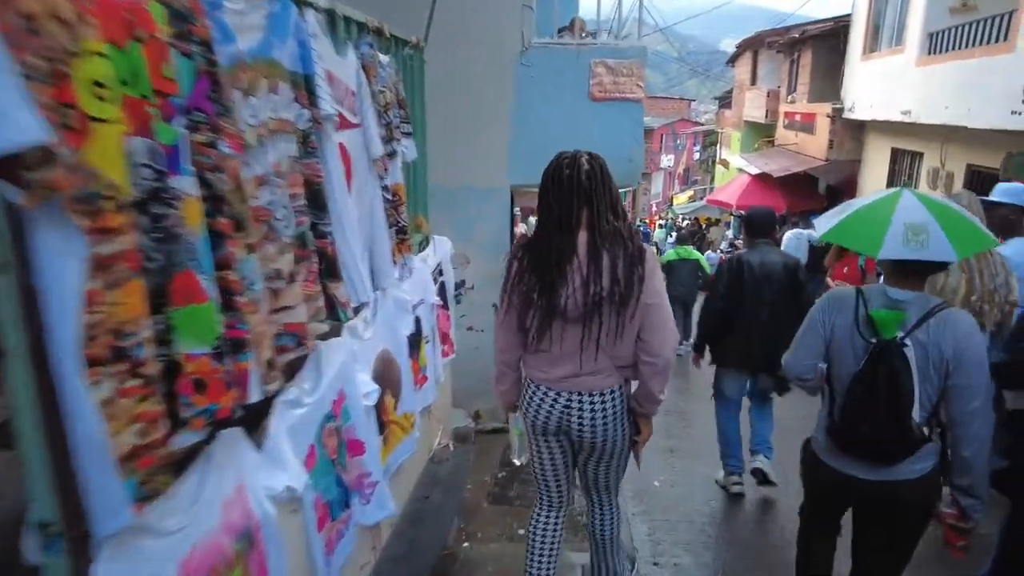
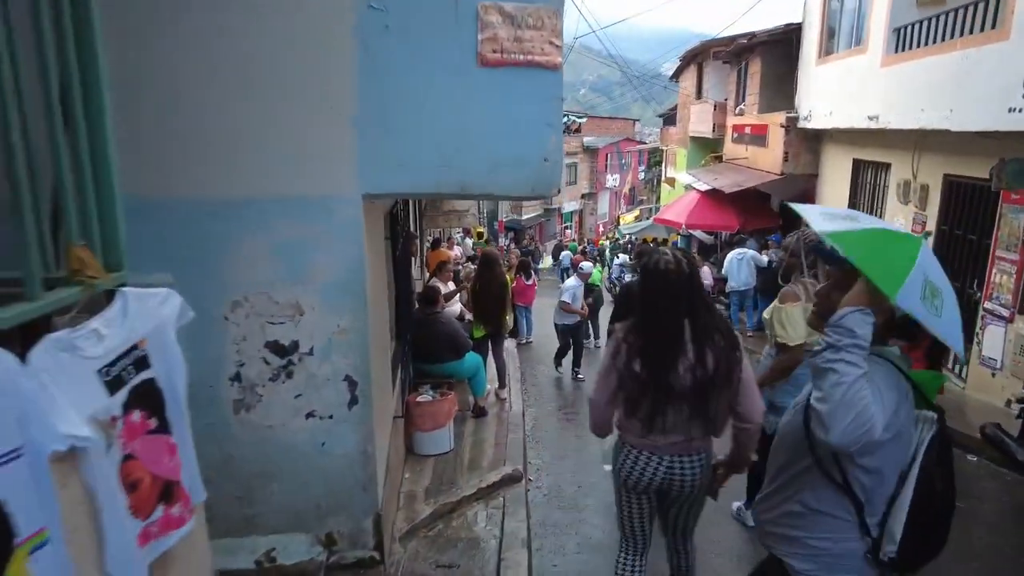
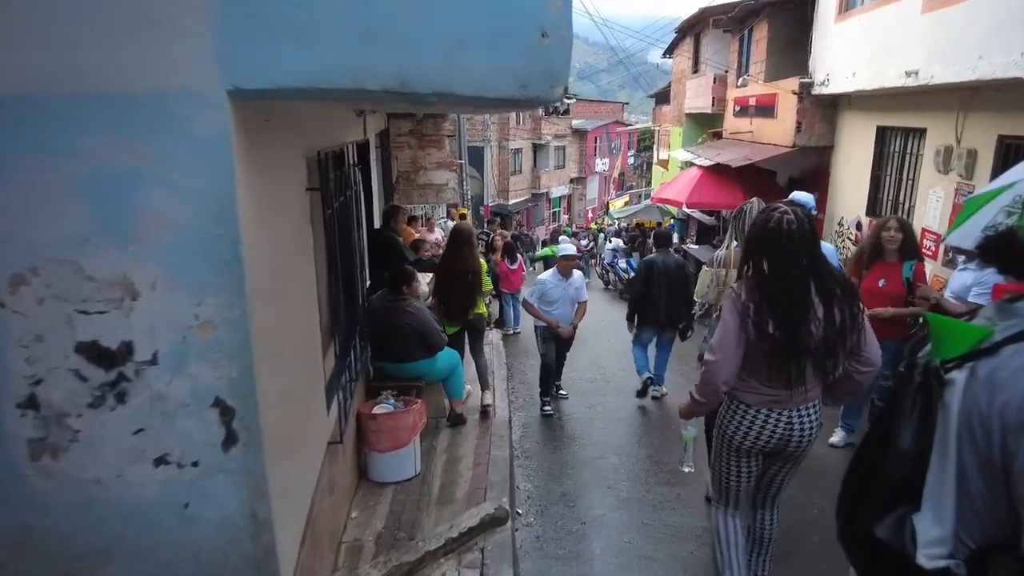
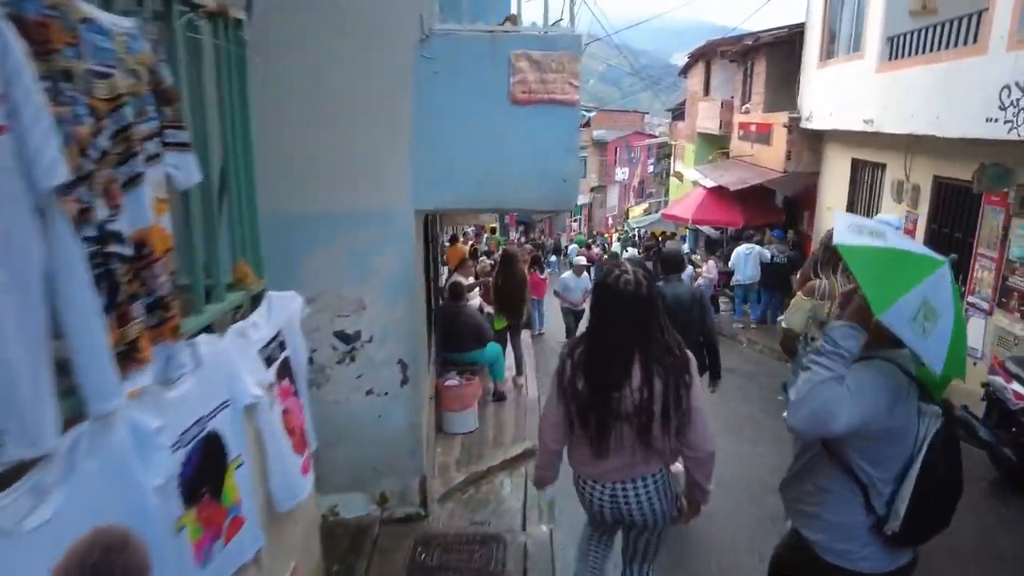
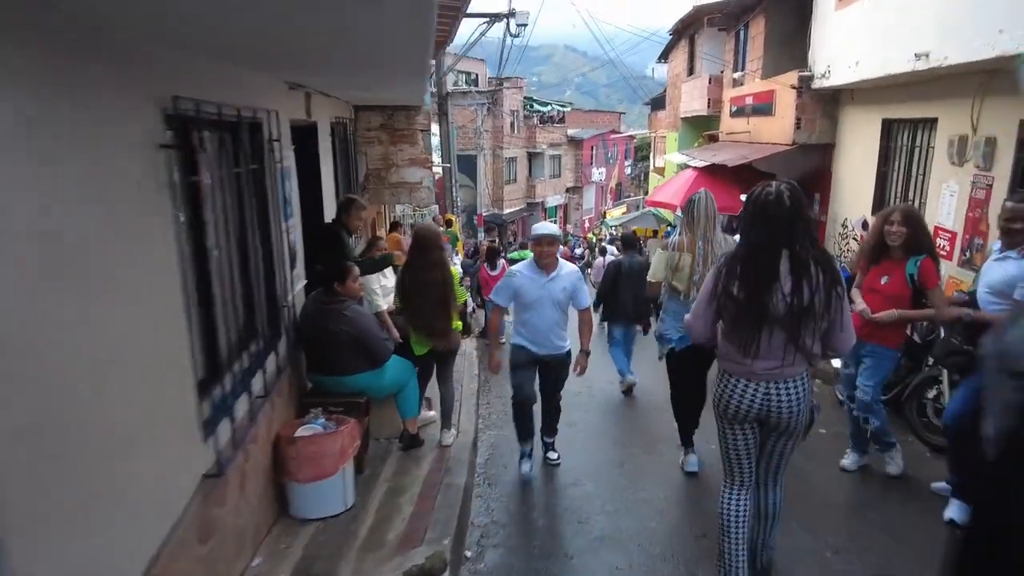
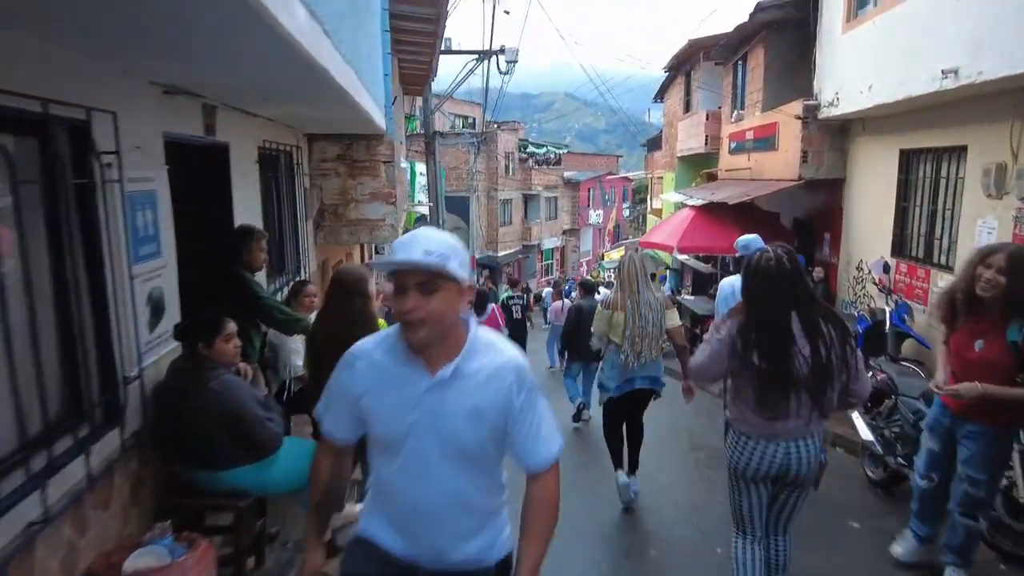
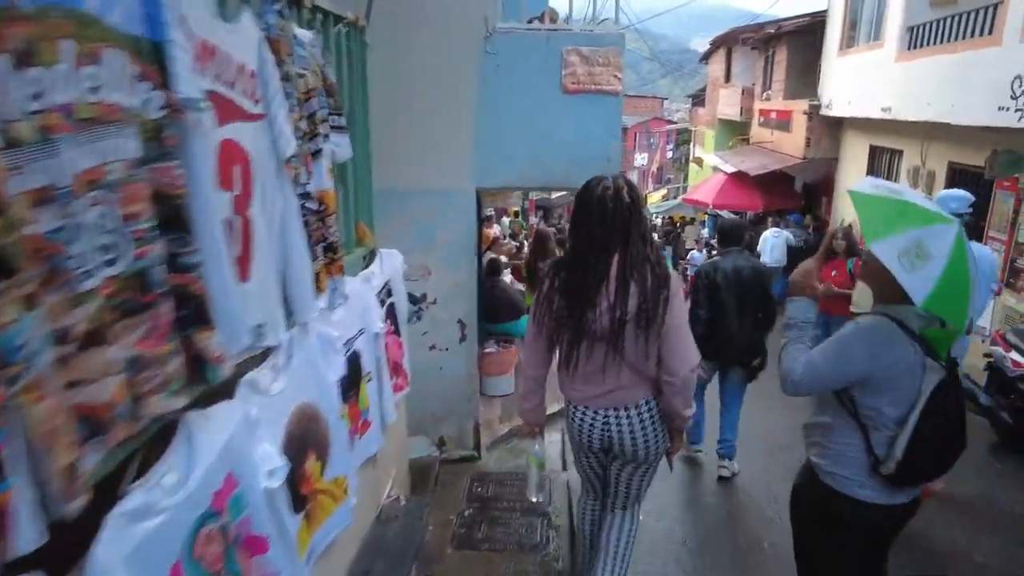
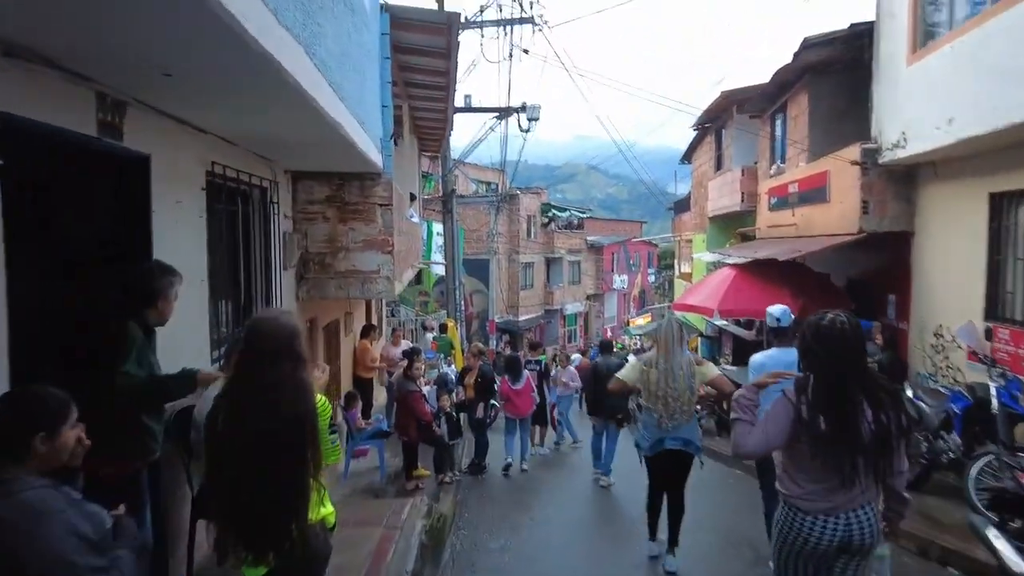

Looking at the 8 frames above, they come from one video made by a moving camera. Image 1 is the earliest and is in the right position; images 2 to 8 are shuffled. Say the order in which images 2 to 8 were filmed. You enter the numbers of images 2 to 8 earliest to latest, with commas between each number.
7, 4, 2, 3, 5, 6, 8
